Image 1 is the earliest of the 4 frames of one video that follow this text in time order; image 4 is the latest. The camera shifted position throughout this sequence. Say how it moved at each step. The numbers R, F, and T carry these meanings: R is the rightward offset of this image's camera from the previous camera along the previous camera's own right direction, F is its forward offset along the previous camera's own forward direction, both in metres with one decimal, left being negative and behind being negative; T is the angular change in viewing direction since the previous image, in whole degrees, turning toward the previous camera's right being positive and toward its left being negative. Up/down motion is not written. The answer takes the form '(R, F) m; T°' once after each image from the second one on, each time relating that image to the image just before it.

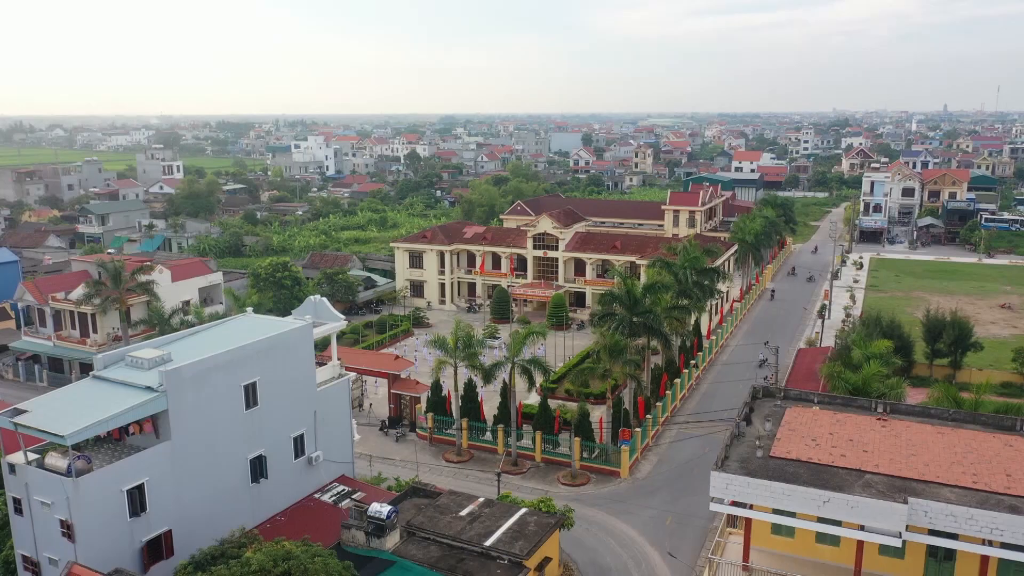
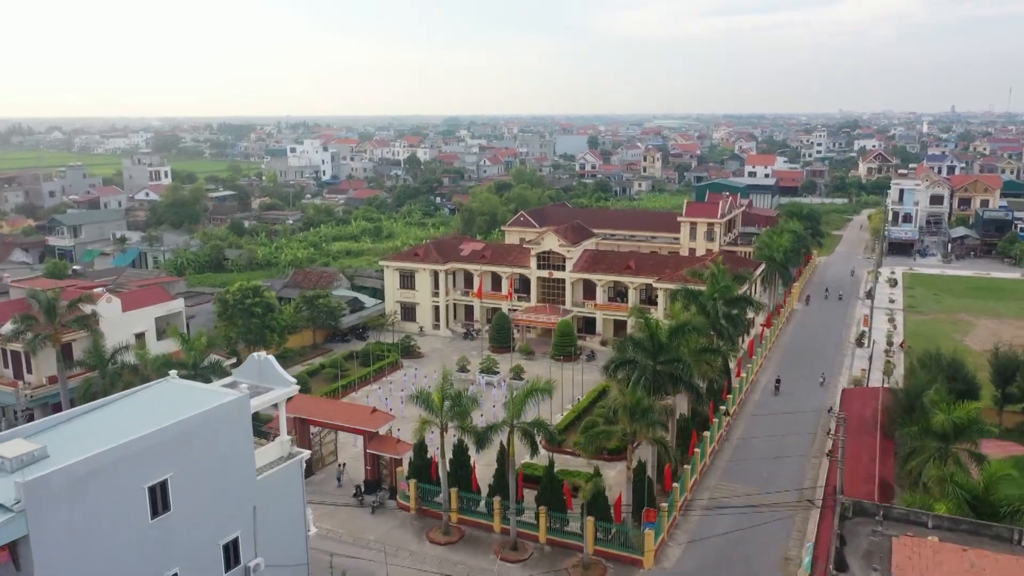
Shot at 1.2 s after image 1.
(+0.2, +4.6) m; 0°
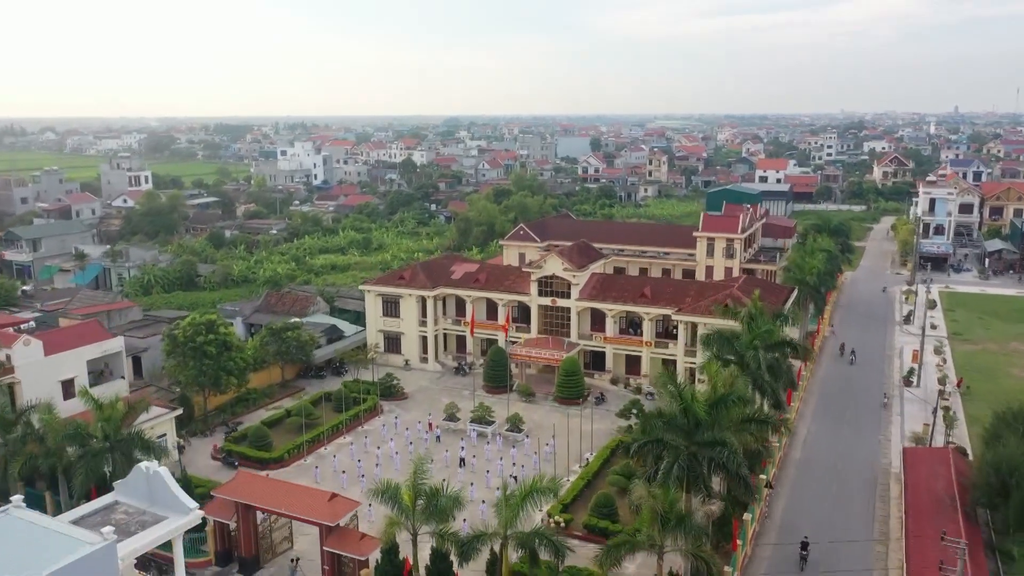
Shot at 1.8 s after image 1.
(+0.1, +4.9) m; 0°
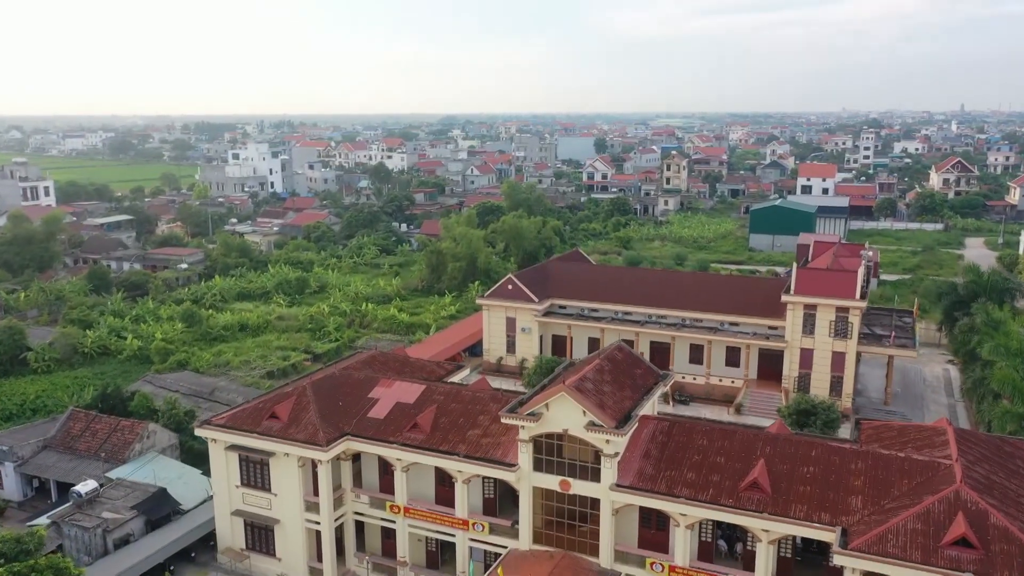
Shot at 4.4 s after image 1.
(+0.6, +17.5) m; 0°
